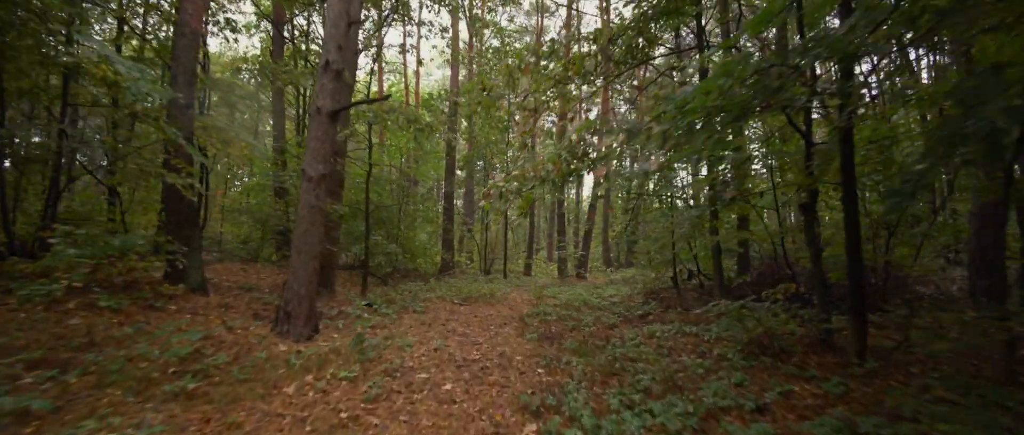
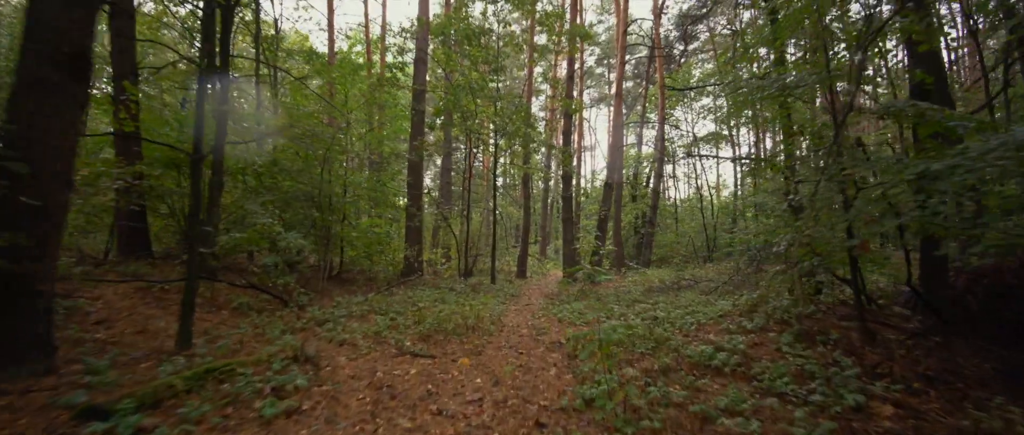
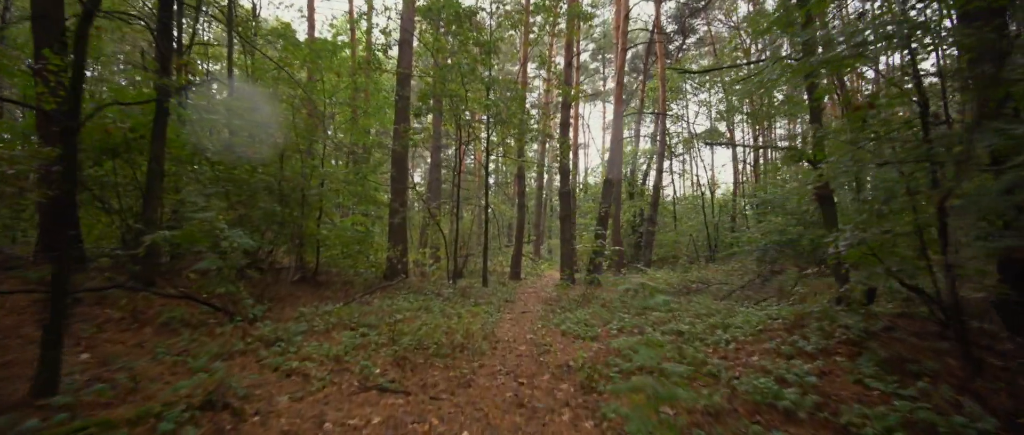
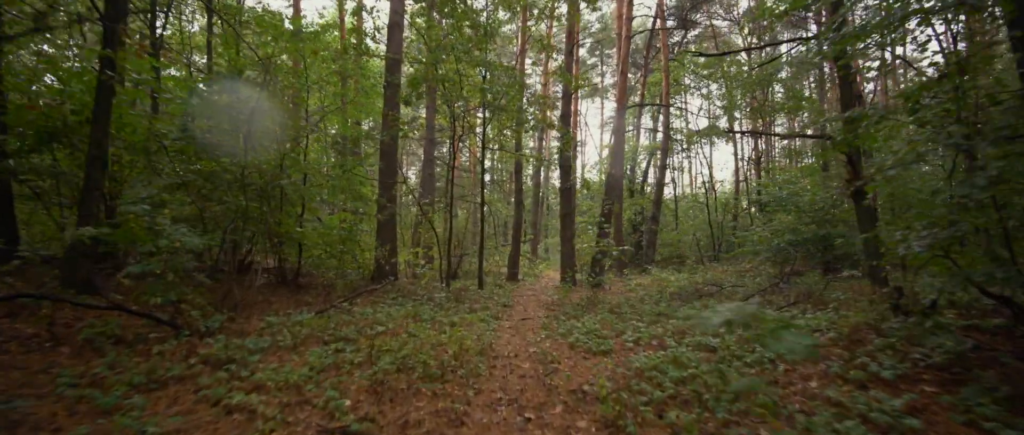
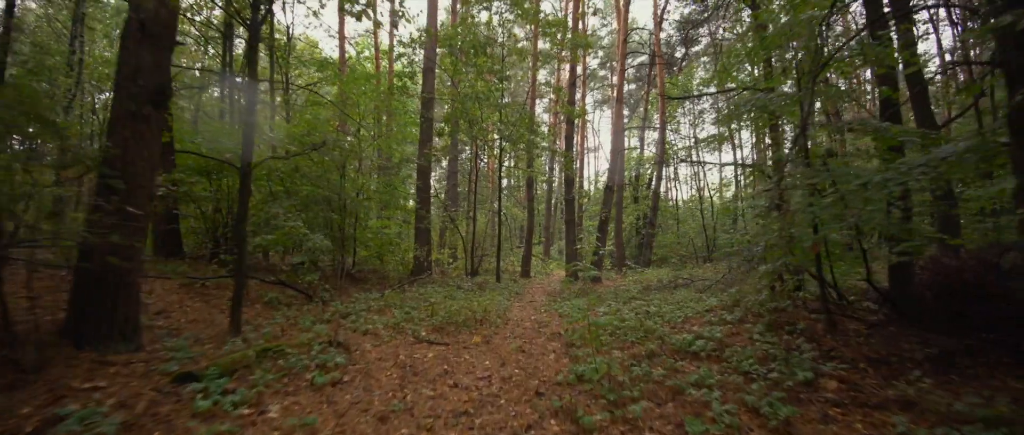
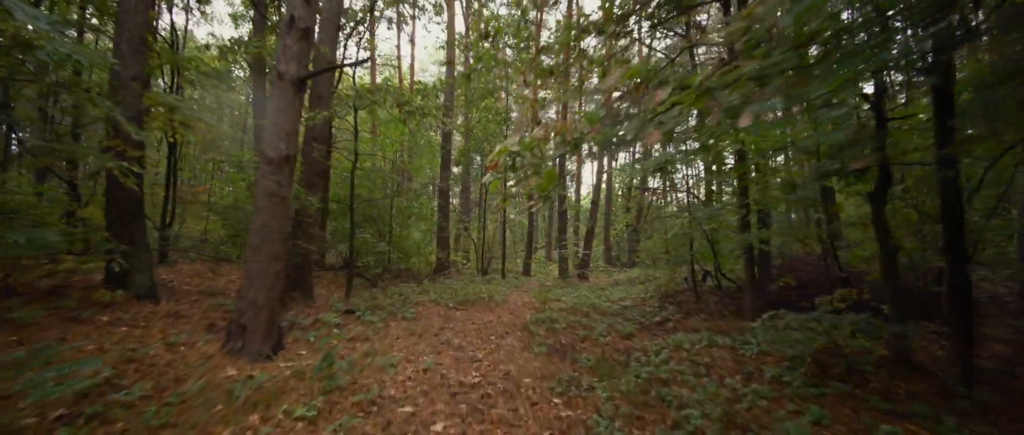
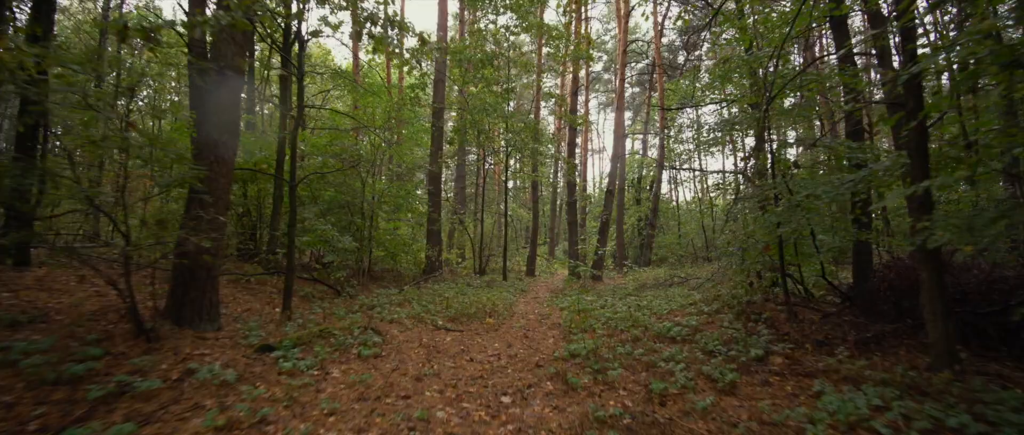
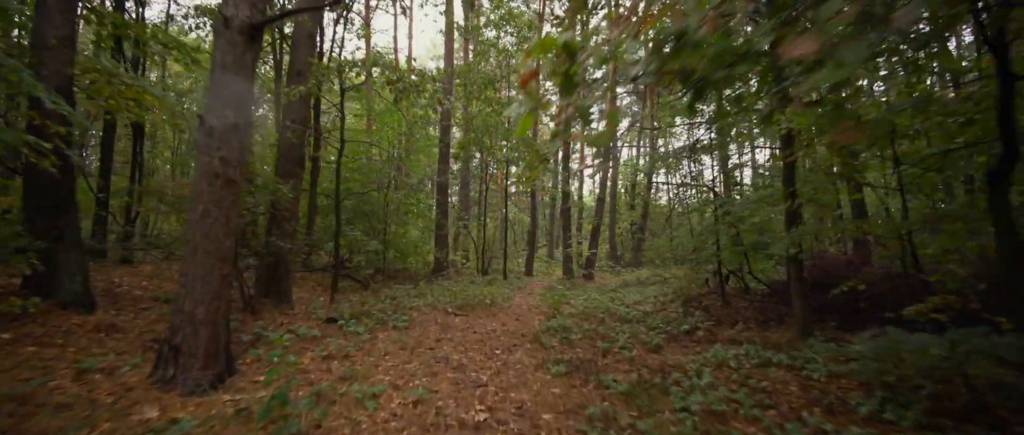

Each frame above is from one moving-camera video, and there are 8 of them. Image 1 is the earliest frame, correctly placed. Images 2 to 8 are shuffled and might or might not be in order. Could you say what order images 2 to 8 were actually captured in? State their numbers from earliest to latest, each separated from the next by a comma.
6, 8, 7, 5, 2, 3, 4
